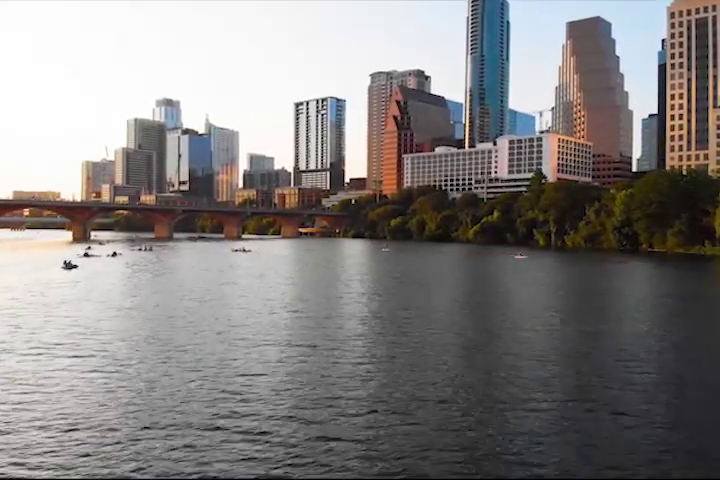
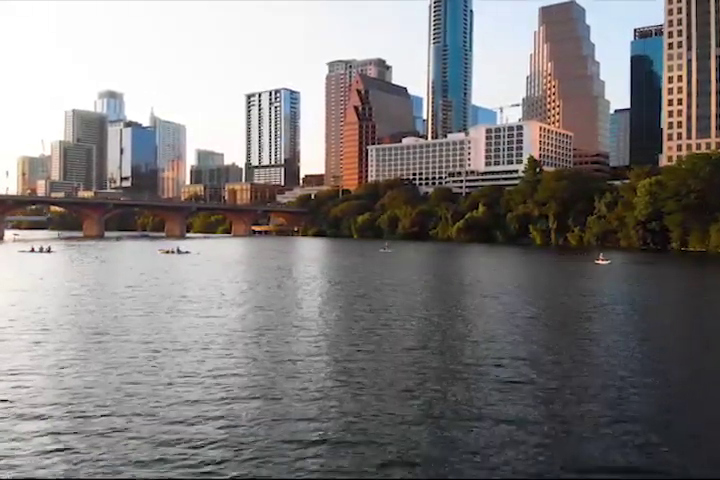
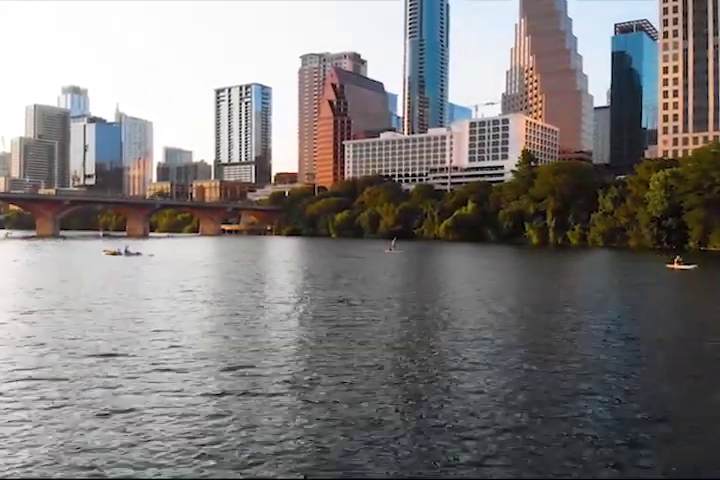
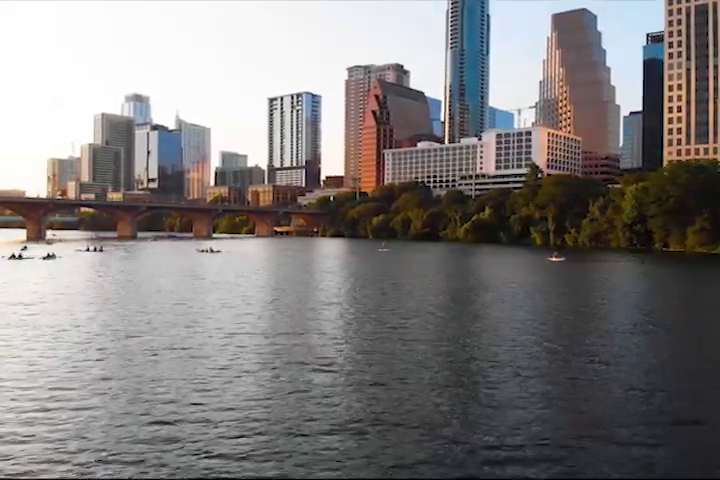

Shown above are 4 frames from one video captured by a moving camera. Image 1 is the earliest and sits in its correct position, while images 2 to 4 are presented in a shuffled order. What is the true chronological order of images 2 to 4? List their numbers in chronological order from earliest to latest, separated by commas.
4, 2, 3
